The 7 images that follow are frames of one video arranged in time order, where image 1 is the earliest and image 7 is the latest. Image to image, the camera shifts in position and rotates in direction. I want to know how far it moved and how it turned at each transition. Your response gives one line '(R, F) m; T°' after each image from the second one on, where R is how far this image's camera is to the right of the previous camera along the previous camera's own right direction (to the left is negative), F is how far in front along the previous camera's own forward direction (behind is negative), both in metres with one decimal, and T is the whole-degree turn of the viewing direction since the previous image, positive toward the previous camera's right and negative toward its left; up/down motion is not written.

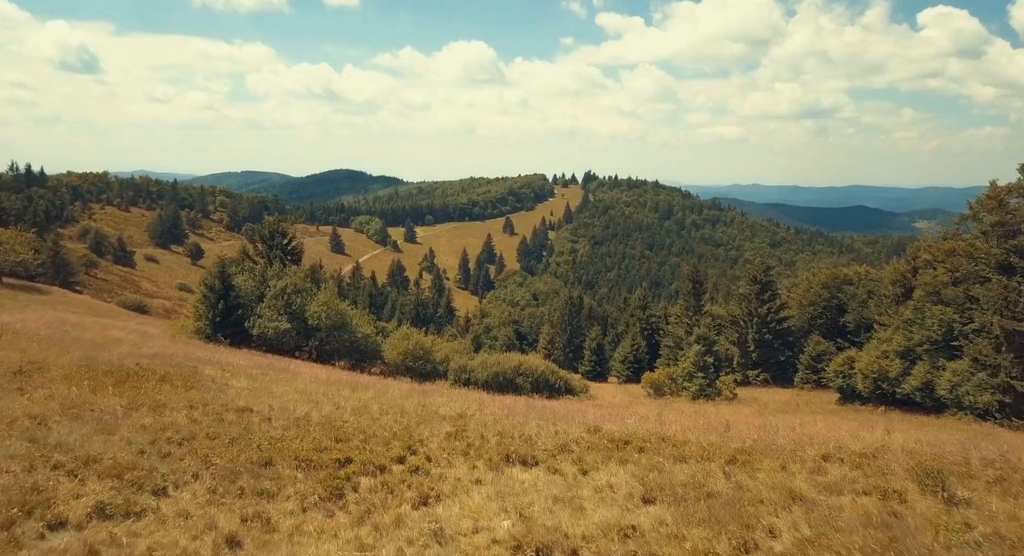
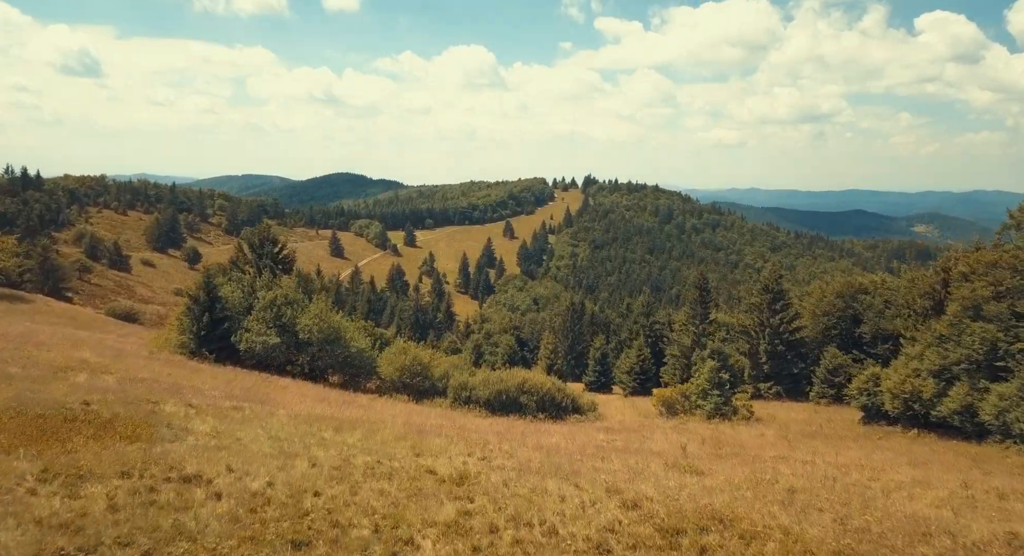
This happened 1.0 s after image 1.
(-0.2, +2.5) m; 0°
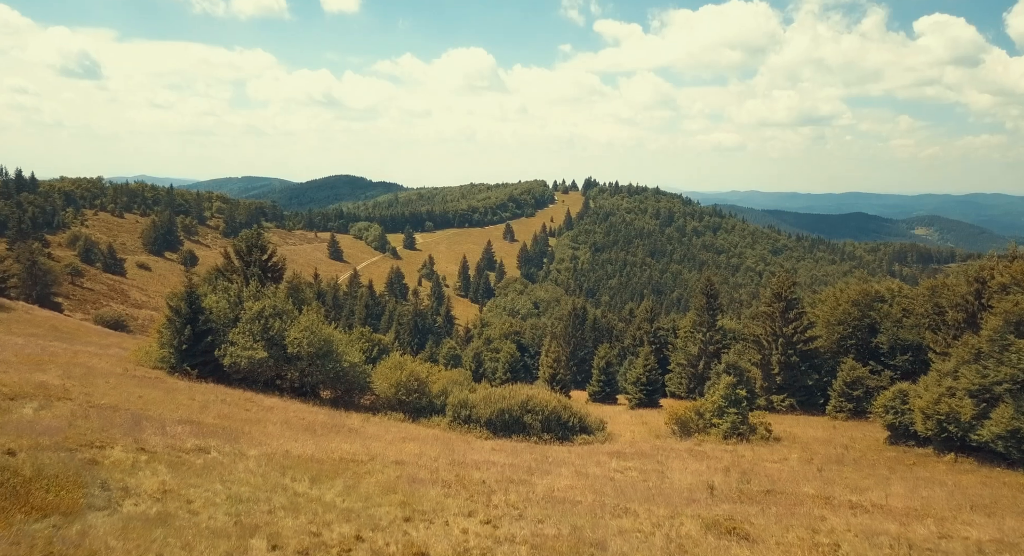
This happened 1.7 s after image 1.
(-0.2, +2.4) m; 0°
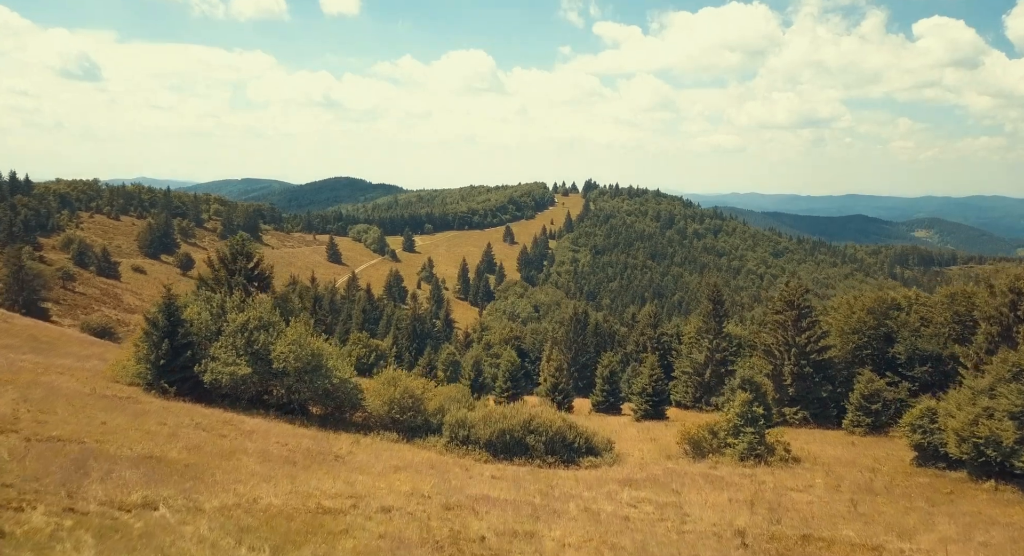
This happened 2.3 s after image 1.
(-0.1, +2.4) m; 0°
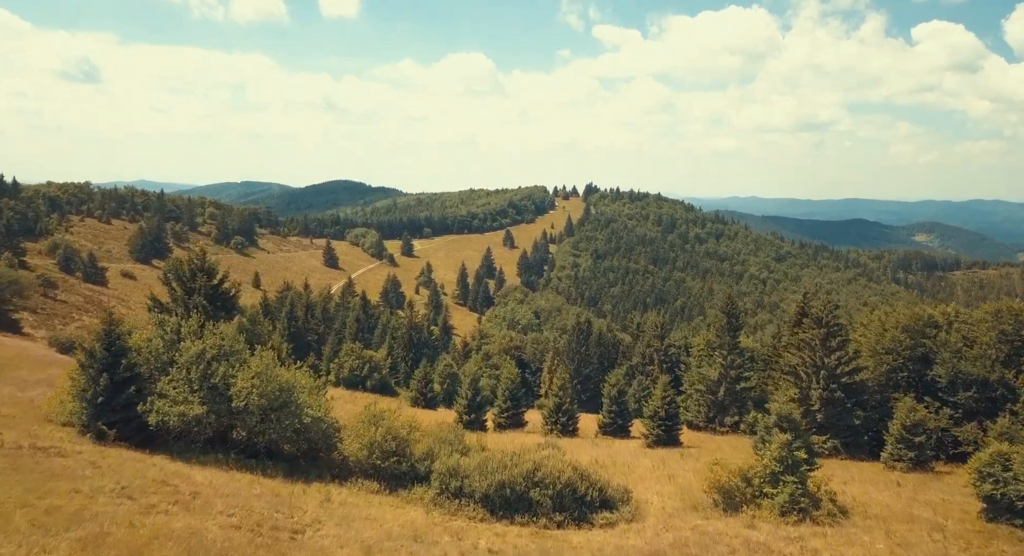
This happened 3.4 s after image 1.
(-0.1, +4.9) m; 0°
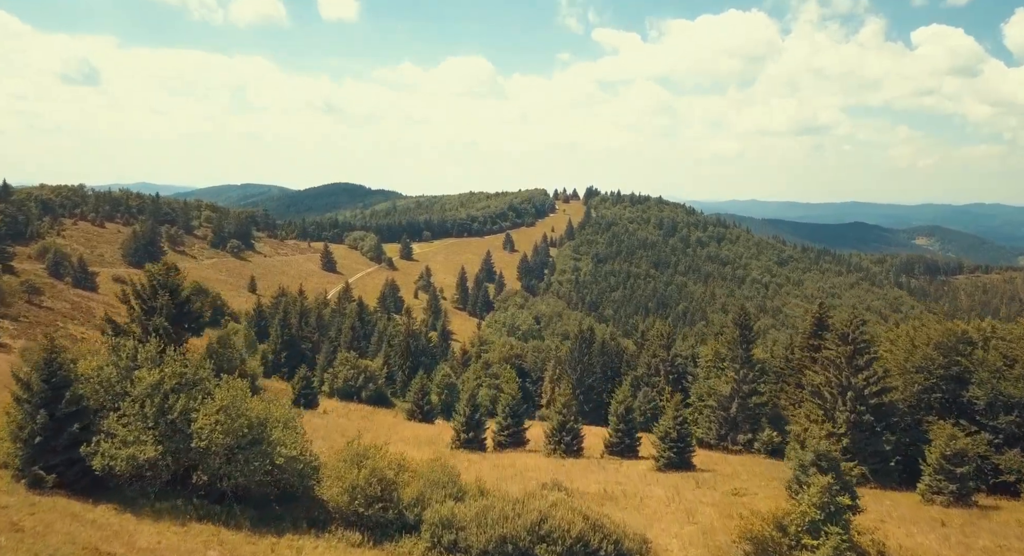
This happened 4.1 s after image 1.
(-0.1, +3.7) m; 0°
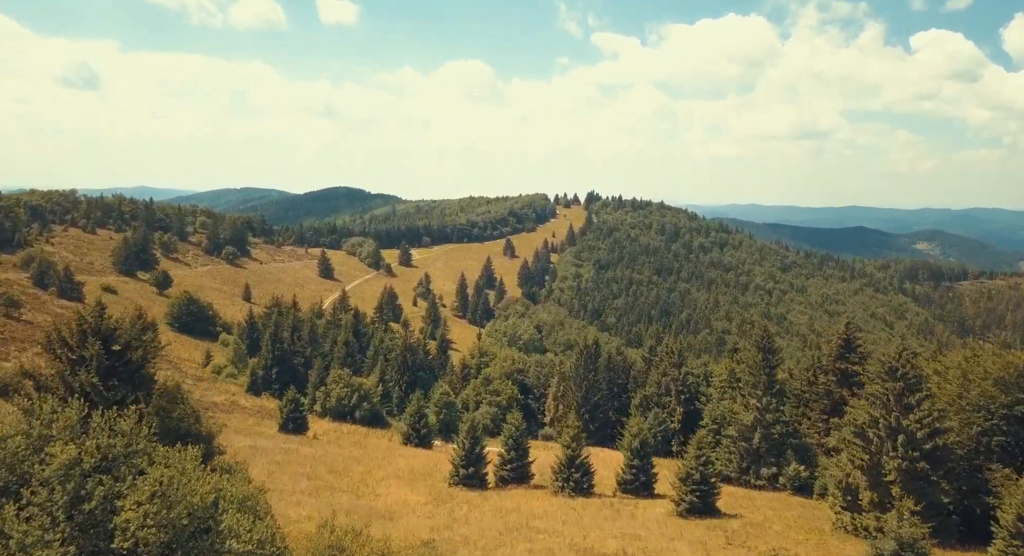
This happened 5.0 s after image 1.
(-0.3, +5.3) m; 0°
